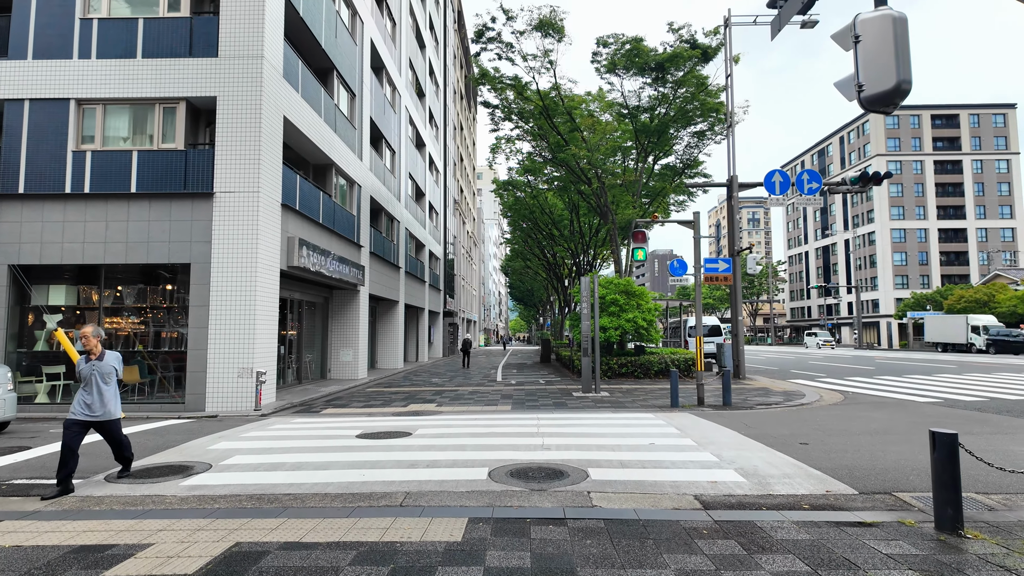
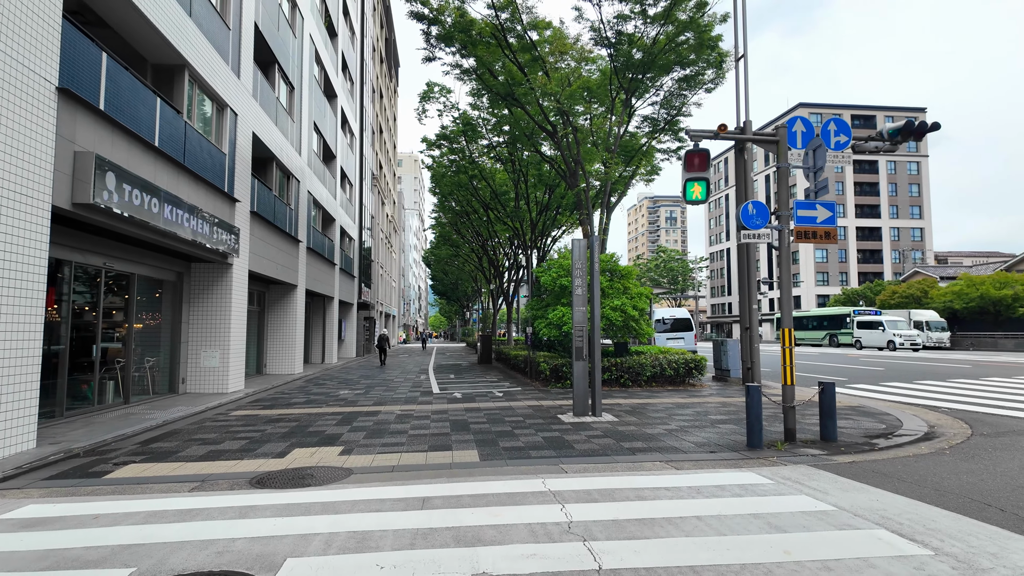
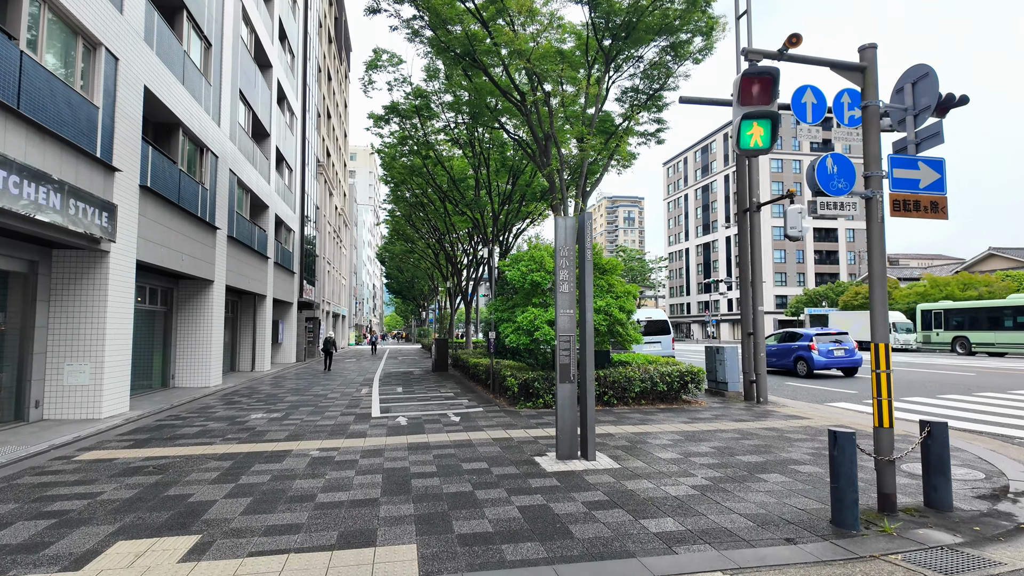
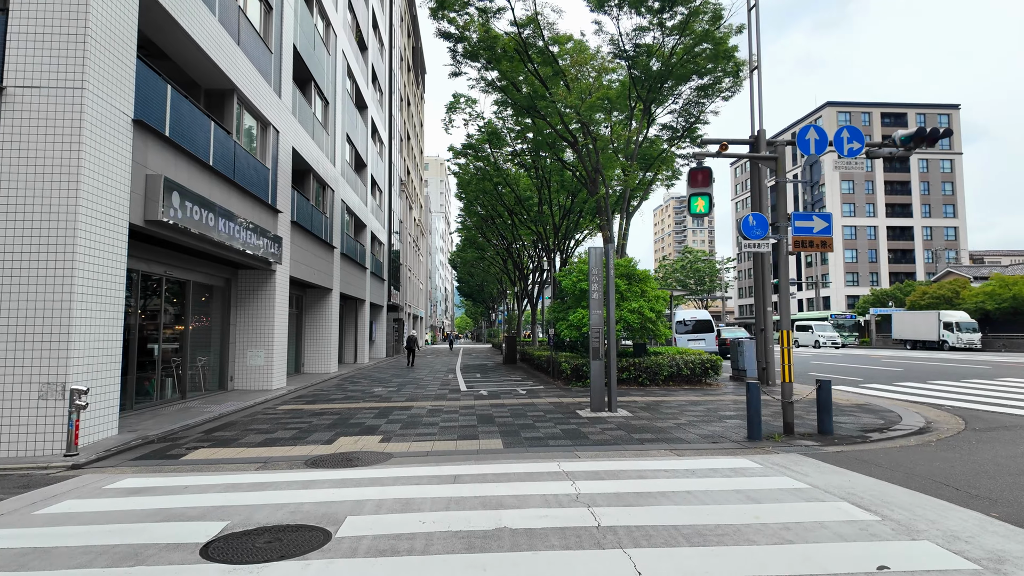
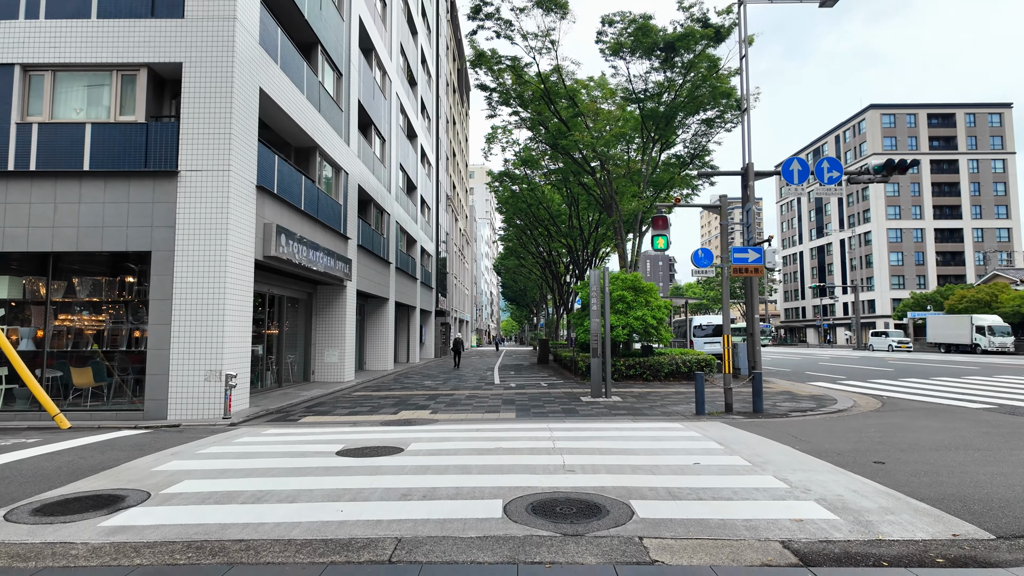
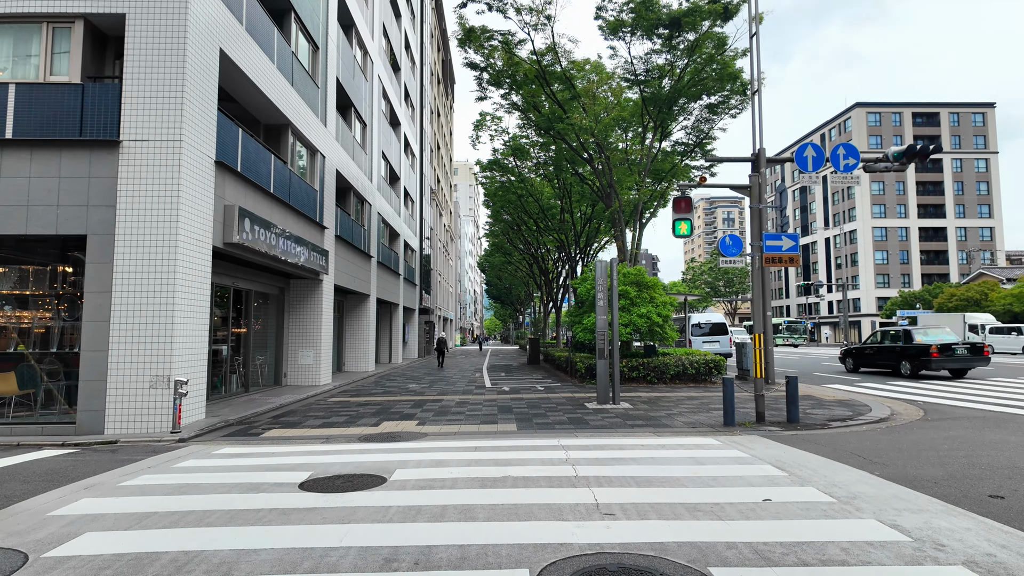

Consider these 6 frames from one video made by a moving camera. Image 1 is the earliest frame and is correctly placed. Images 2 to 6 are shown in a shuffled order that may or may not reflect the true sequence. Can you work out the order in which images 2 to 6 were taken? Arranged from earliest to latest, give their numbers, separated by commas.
5, 6, 4, 2, 3
